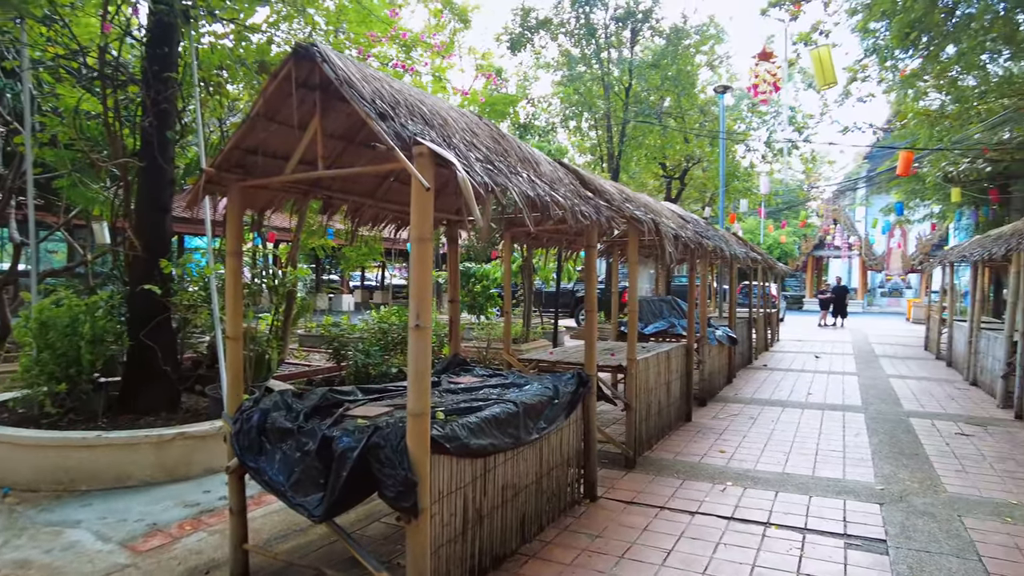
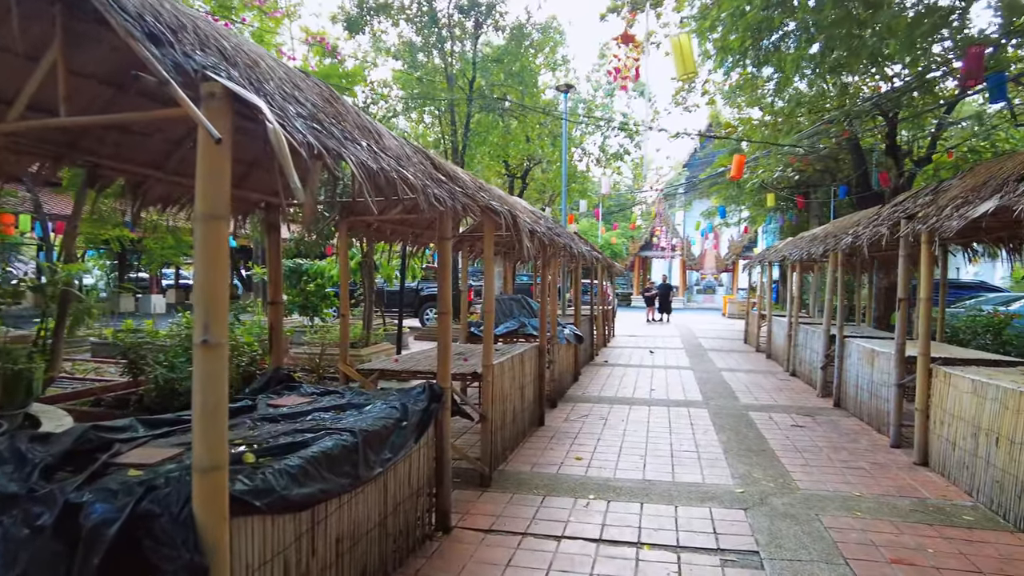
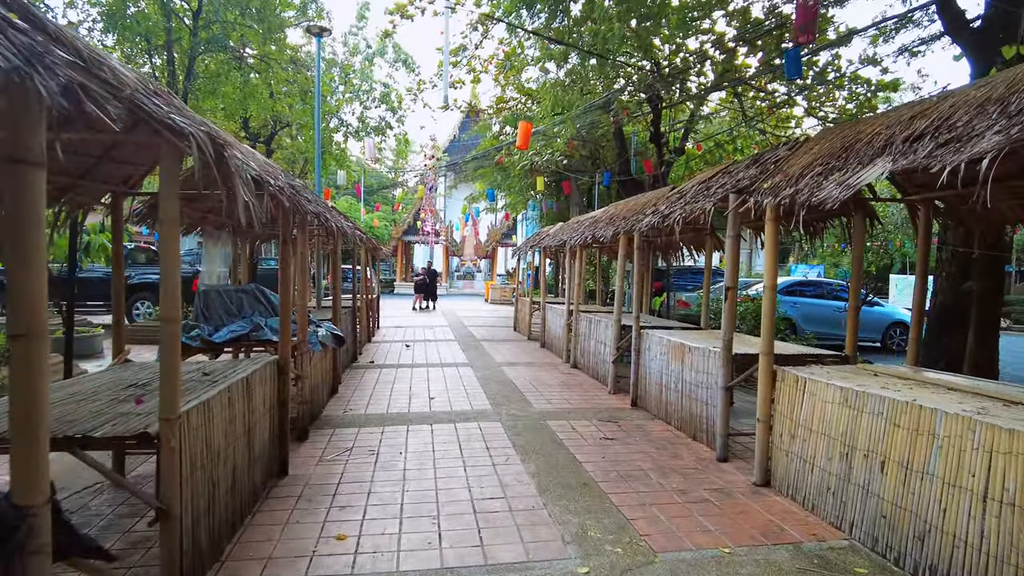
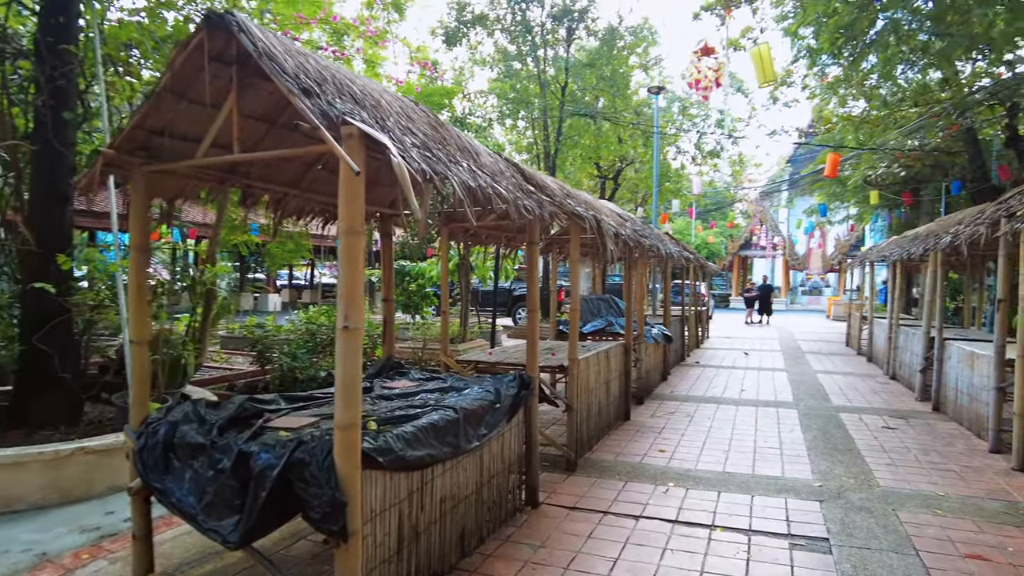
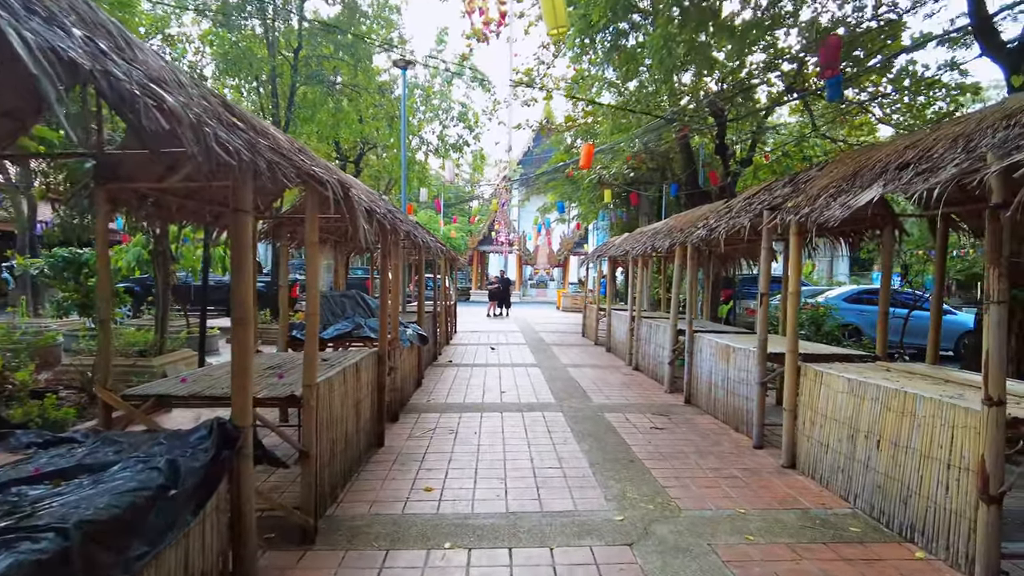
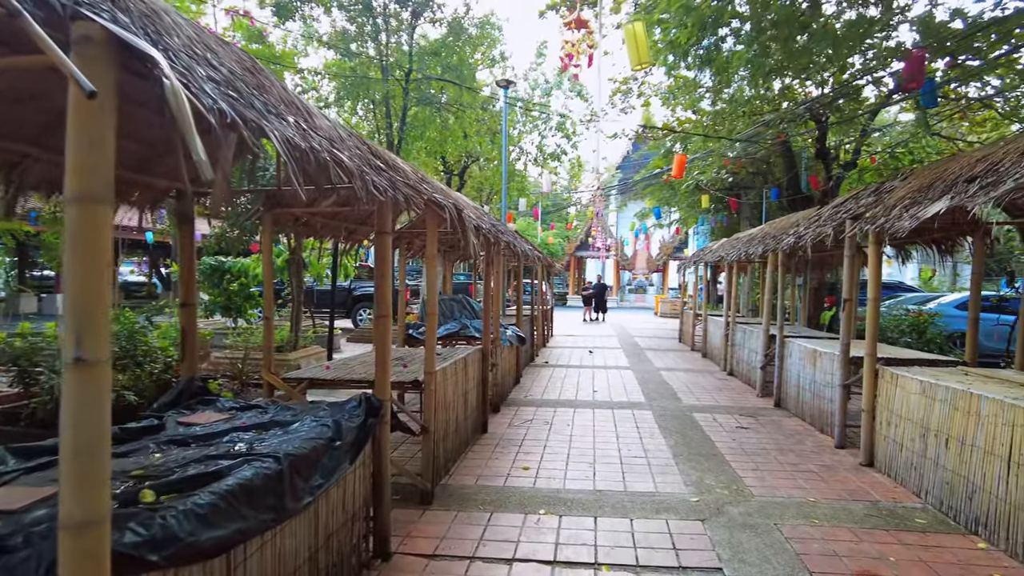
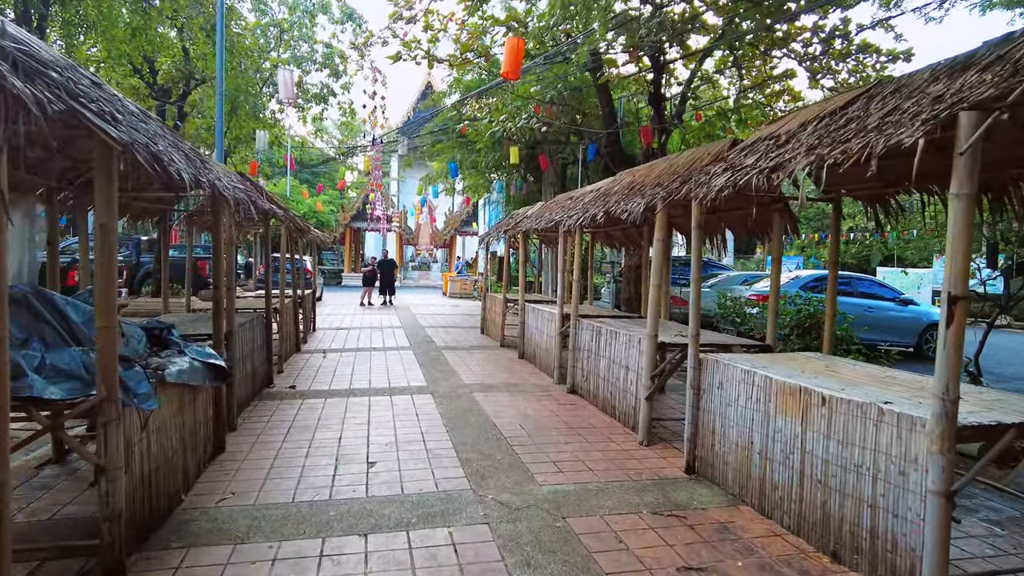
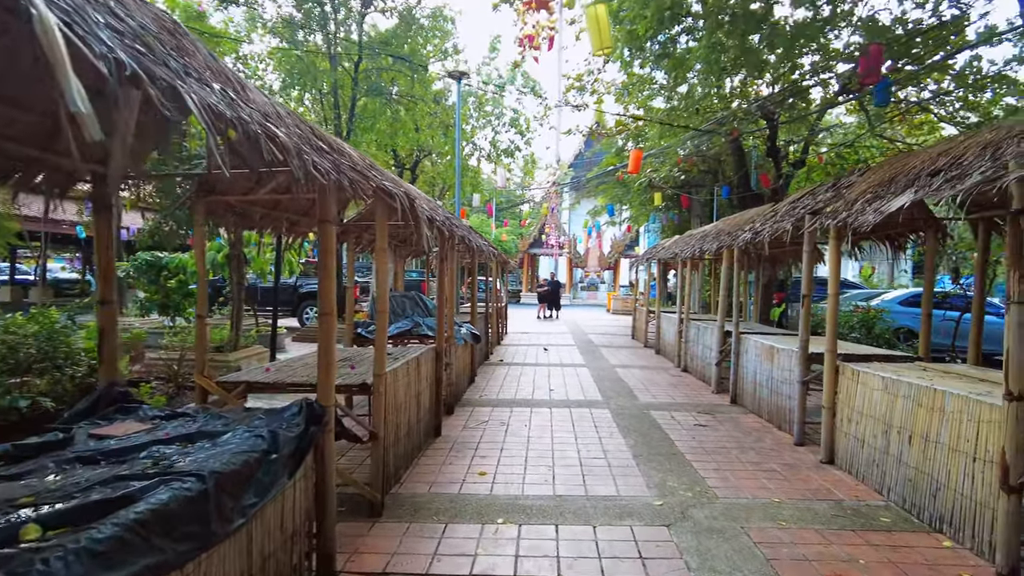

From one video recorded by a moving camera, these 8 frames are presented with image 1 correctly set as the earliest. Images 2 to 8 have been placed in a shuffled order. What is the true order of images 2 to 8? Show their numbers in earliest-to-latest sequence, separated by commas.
4, 2, 6, 8, 5, 3, 7
